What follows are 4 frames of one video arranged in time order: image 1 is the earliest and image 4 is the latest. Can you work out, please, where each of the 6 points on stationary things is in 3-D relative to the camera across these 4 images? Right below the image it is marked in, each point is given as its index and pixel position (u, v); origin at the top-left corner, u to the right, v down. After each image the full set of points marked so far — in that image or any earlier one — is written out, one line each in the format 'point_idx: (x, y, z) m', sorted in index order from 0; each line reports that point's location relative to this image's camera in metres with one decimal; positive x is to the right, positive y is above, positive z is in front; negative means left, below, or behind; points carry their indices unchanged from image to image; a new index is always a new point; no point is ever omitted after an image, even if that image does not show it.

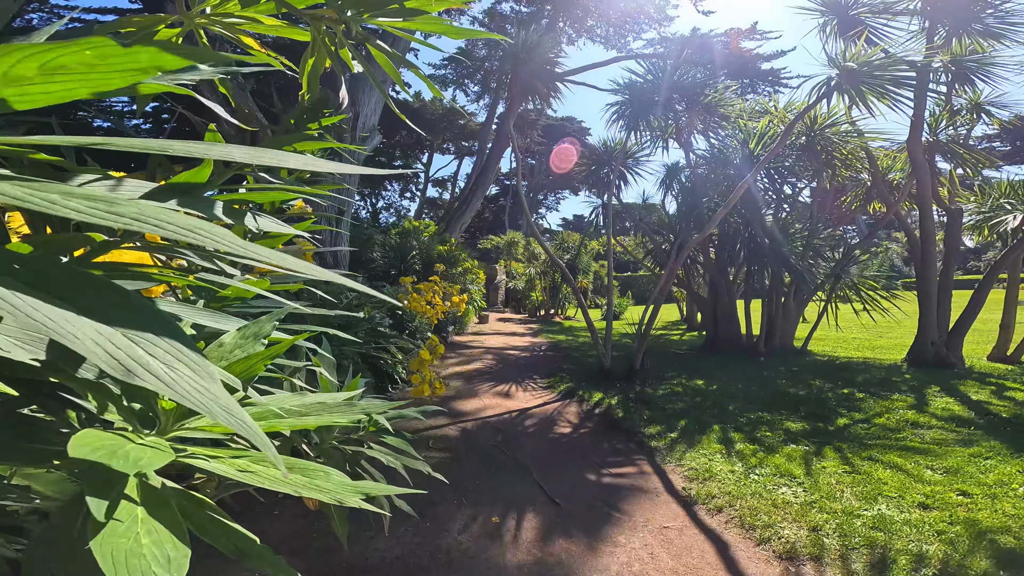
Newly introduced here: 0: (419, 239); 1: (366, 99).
0: (-2.4, +1.3, +8.8) m
1: (-4.1, +5.4, +9.4) m
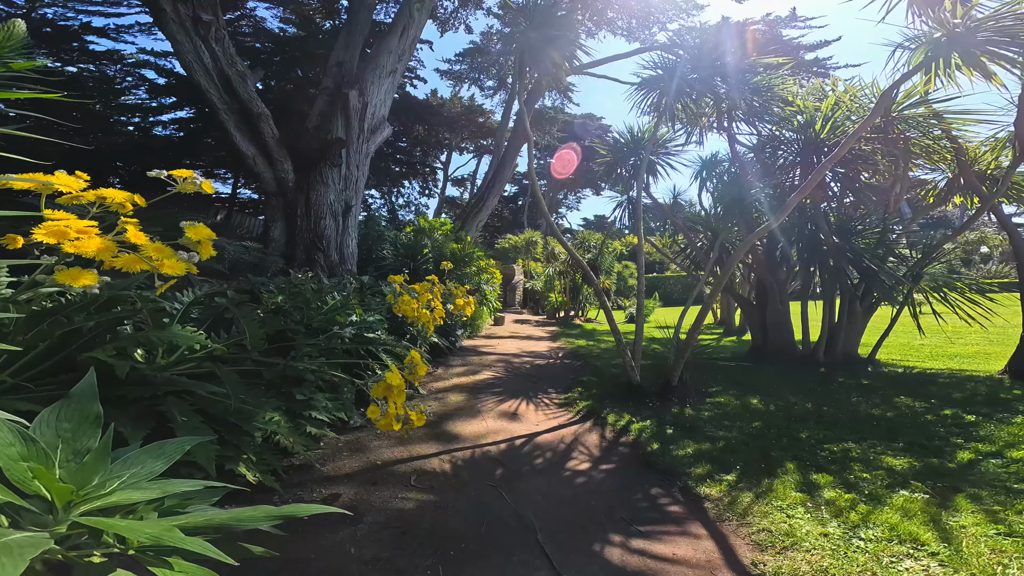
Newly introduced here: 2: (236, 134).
0: (-2.0, +1.3, +8.2) m
1: (-3.7, +5.4, +9.0) m
2: (-5.9, +3.2, +7.1) m
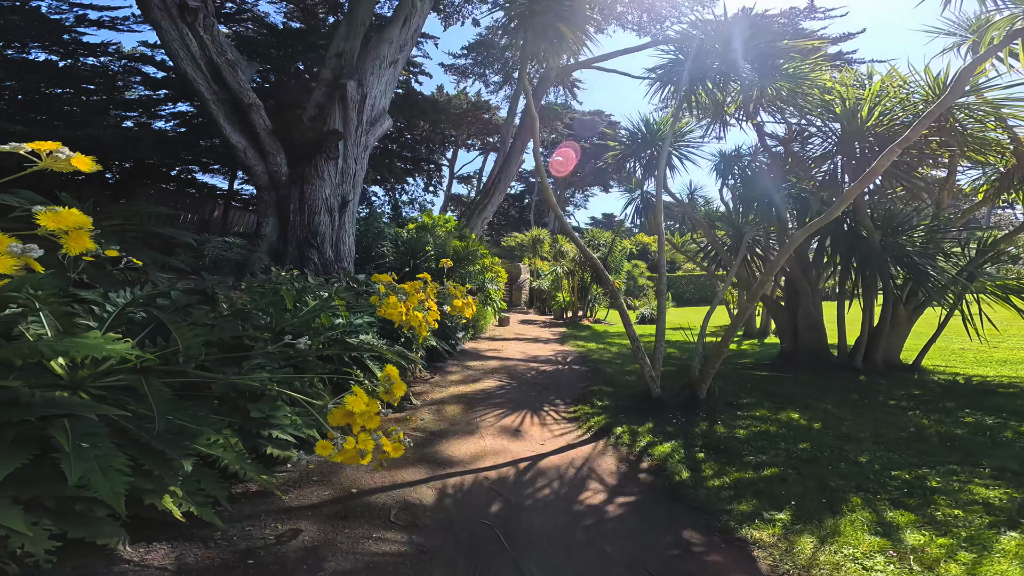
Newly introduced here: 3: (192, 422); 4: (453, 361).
0: (-1.9, +1.3, +7.8) m
1: (-3.5, +5.4, +8.6) m
2: (-5.8, +3.2, +6.7) m
3: (-1.8, -0.7, +1.9) m
4: (-1.0, -1.3, +5.7) m
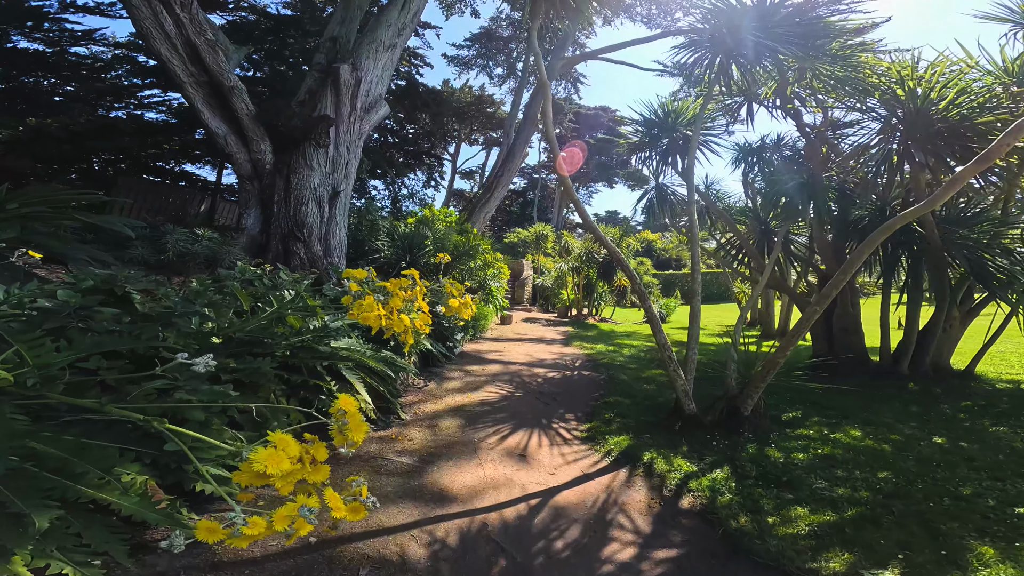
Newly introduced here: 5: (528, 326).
0: (-1.8, +1.4, +7.3) m
1: (-3.5, +5.4, +8.0) m
2: (-5.8, +3.3, +6.2) m
3: (-1.8, -0.7, +1.3) m
4: (-1.0, -1.2, +5.2) m
5: (+0.5, -1.2, +10.6) m
